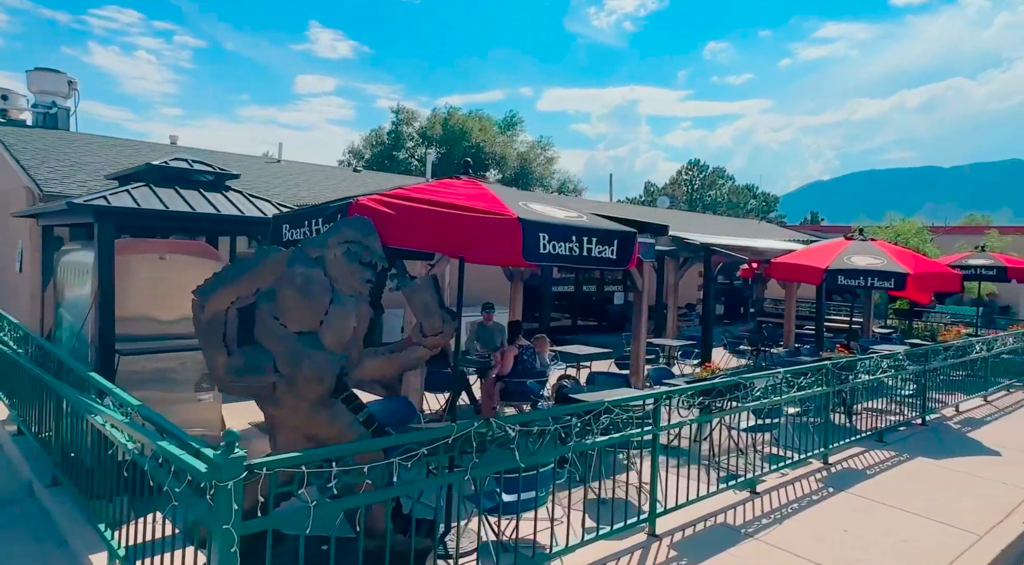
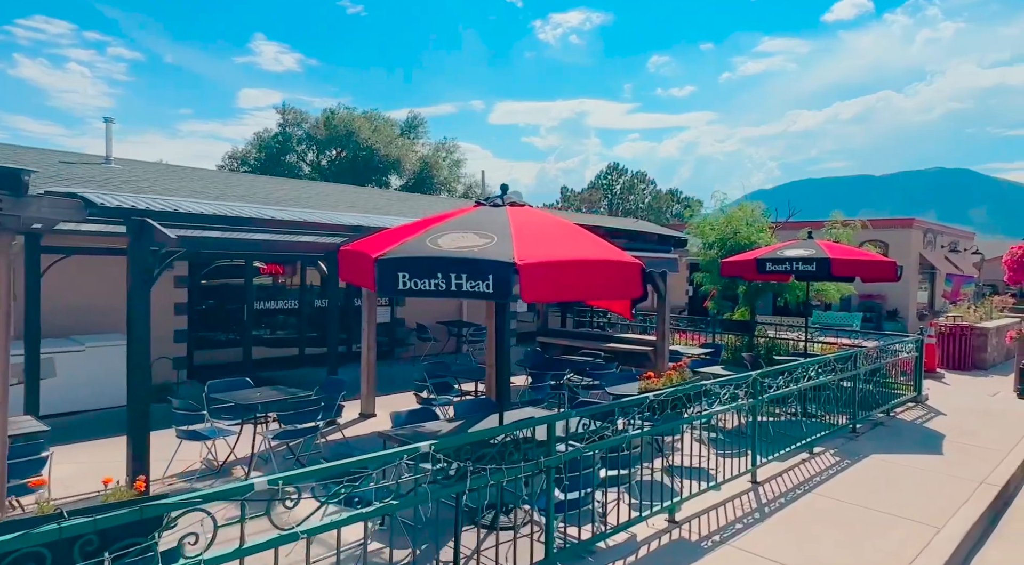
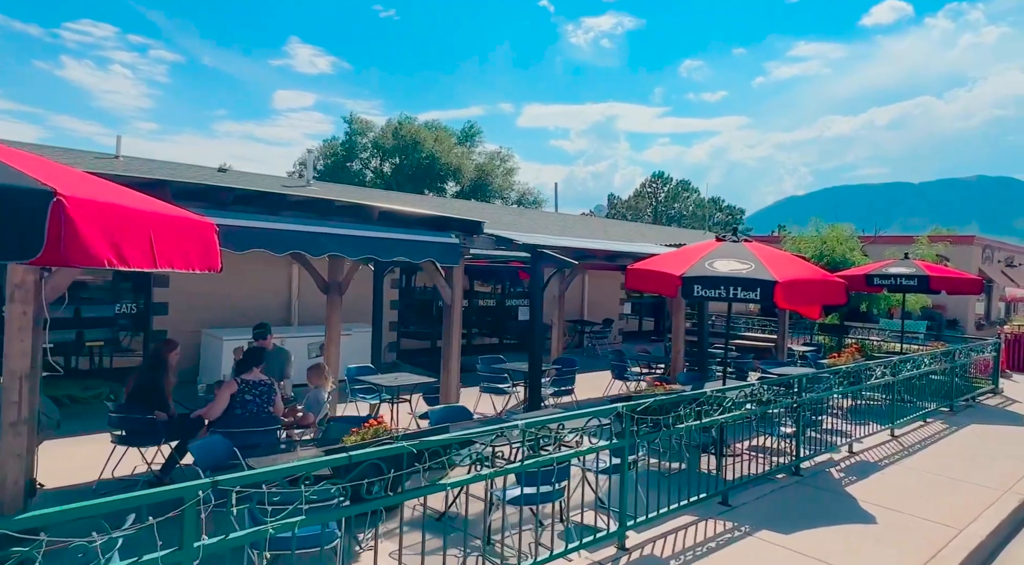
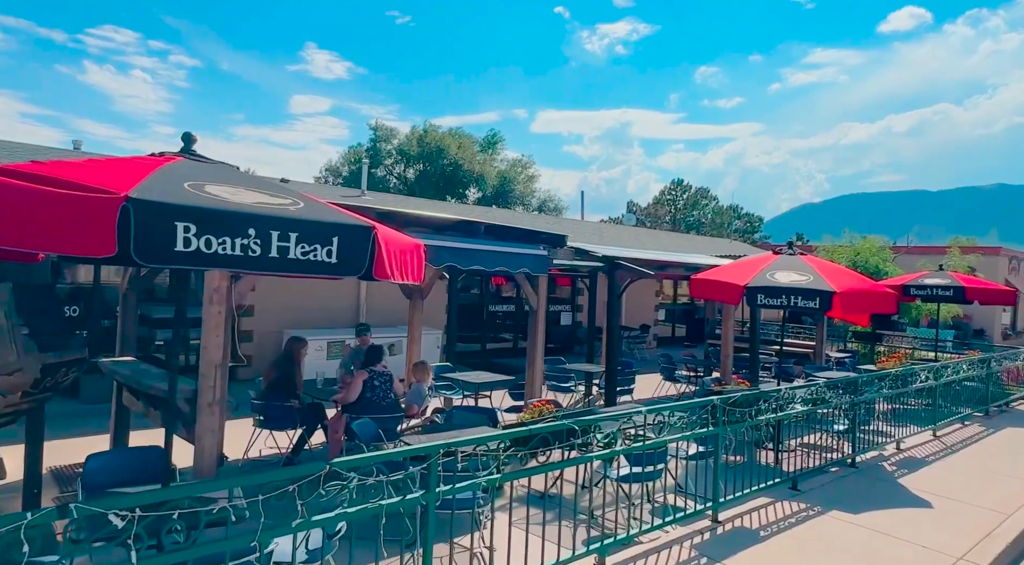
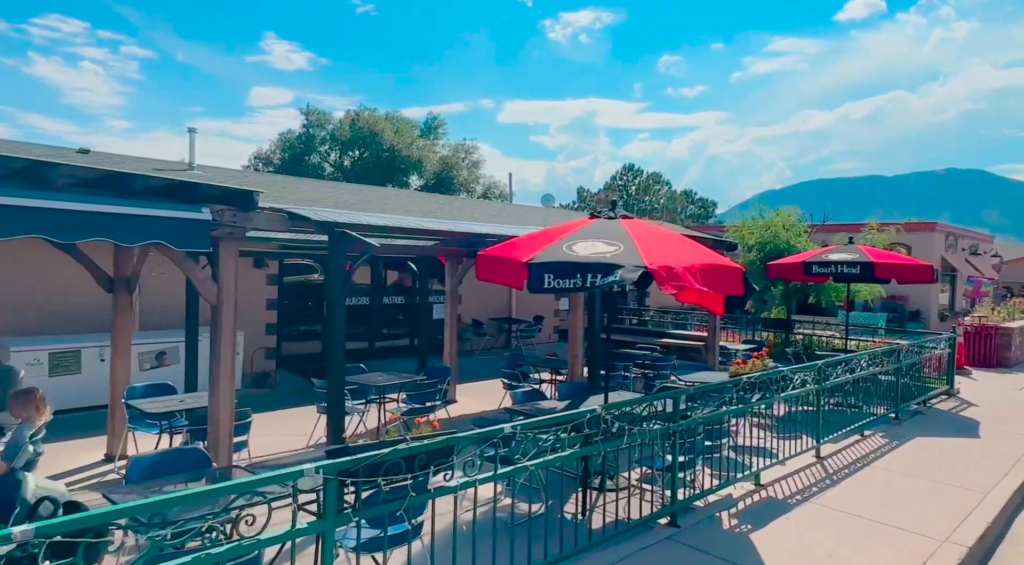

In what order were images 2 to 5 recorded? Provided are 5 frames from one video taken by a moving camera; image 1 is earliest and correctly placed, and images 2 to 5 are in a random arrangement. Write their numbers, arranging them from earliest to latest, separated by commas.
4, 3, 5, 2
